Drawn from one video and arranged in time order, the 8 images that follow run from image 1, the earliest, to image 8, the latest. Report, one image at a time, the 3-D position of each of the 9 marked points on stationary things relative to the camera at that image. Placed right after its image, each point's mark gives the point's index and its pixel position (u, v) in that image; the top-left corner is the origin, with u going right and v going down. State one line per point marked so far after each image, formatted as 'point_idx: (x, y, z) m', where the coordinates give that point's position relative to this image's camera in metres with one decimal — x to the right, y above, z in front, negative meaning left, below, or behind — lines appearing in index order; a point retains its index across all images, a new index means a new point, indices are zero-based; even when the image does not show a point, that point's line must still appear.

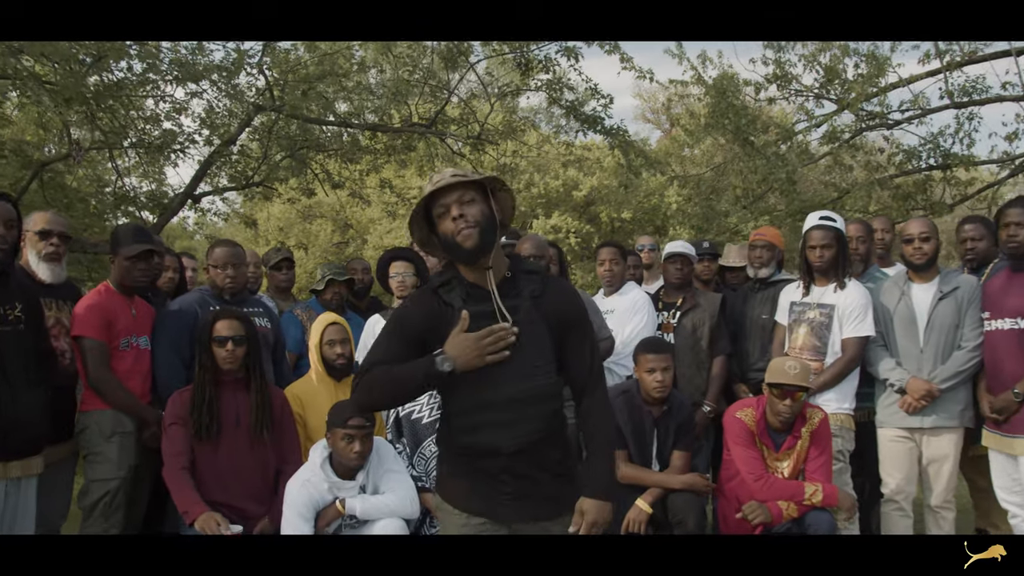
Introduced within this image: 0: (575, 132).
0: (+1.0, +2.4, +13.9) m
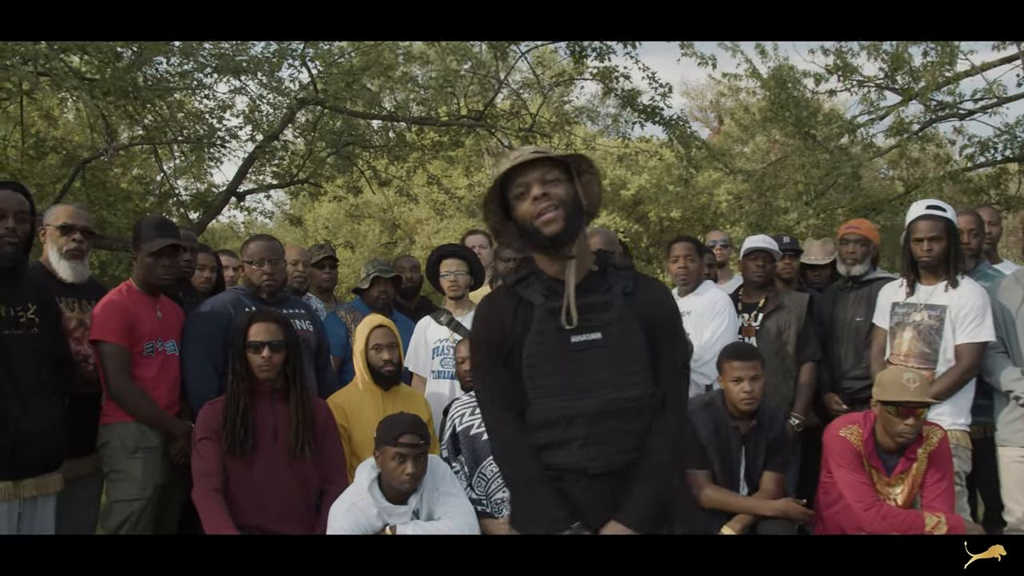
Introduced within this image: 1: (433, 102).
0: (+1.8, +2.4, +13.2) m
1: (-1.2, +2.8, +13.1) m
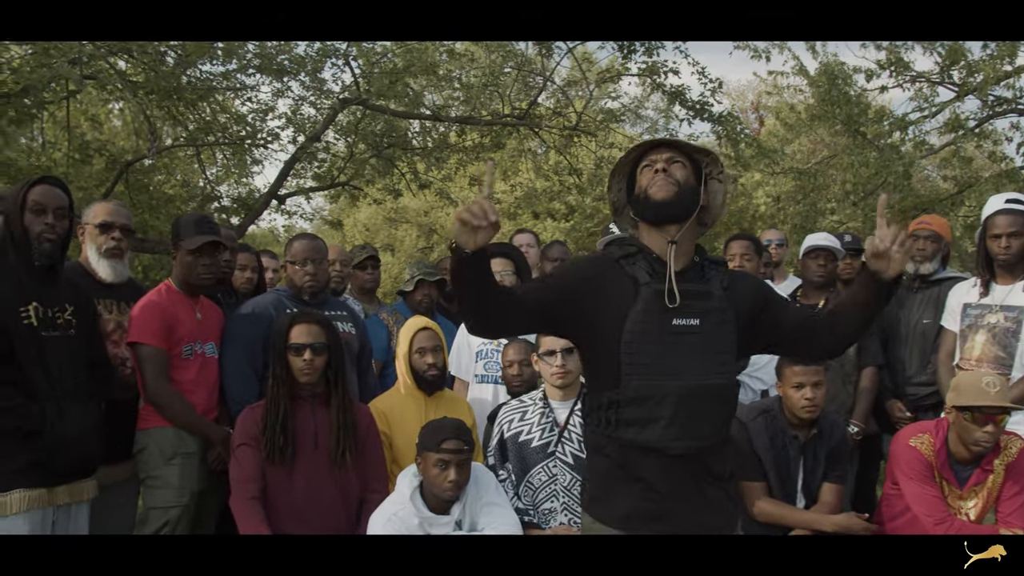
0: (+2.4, +2.4, +12.9) m
1: (-0.5, +2.7, +12.9) m
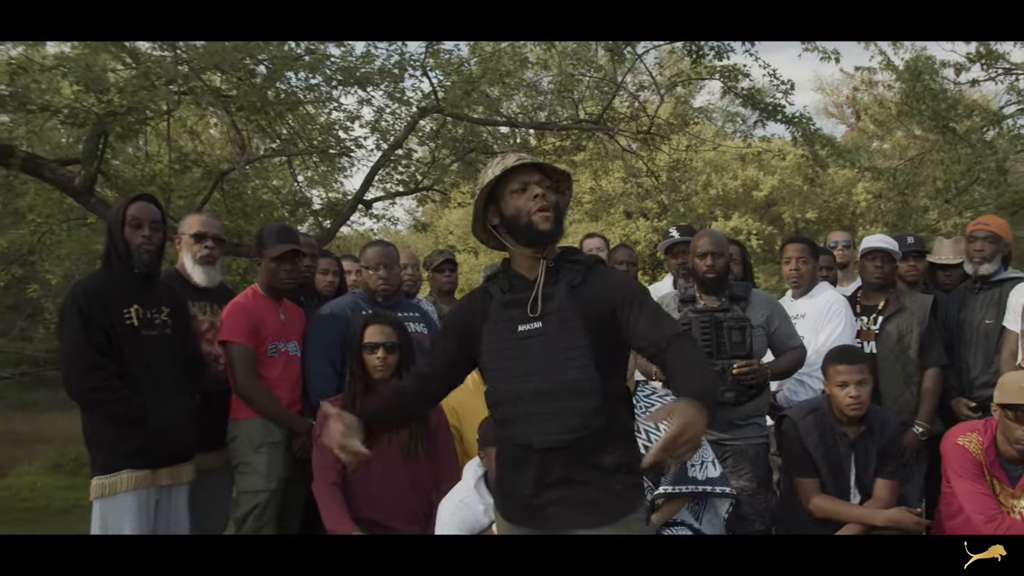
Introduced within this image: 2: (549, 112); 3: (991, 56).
0: (+3.5, +2.4, +12.9) m
1: (+0.6, +2.7, +13.3) m
2: (+0.5, +2.6, +13.4) m
3: (+7.6, +3.7, +14.1) m
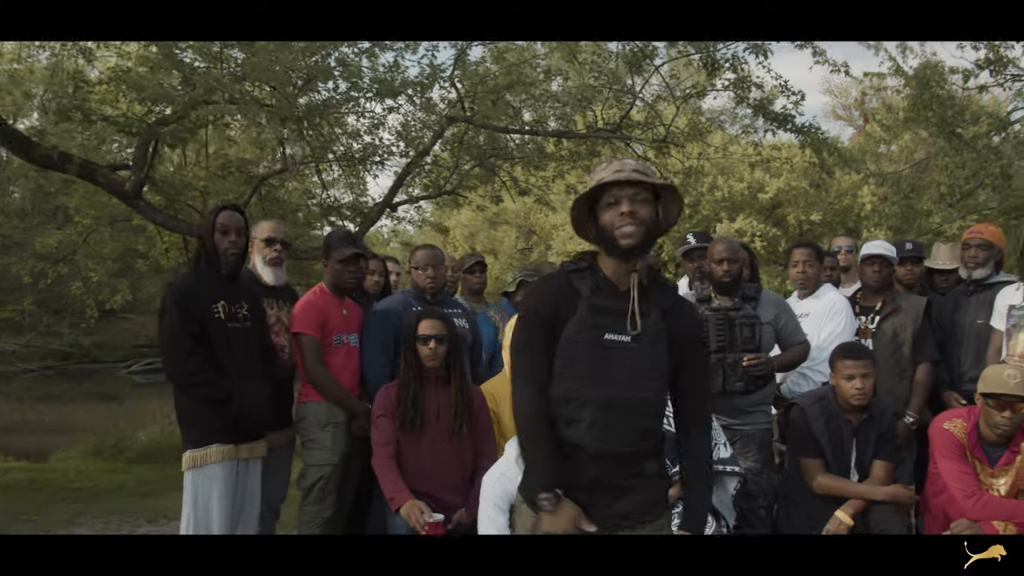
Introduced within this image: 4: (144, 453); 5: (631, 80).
0: (+3.9, +2.4, +13.6) m
1: (+0.9, +2.7, +13.9) m
2: (+0.9, +2.6, +14.1) m
3: (+8.0, +3.6, +14.8) m
4: (-6.5, -2.9, +15.5) m
5: (+1.8, +3.2, +14.0) m
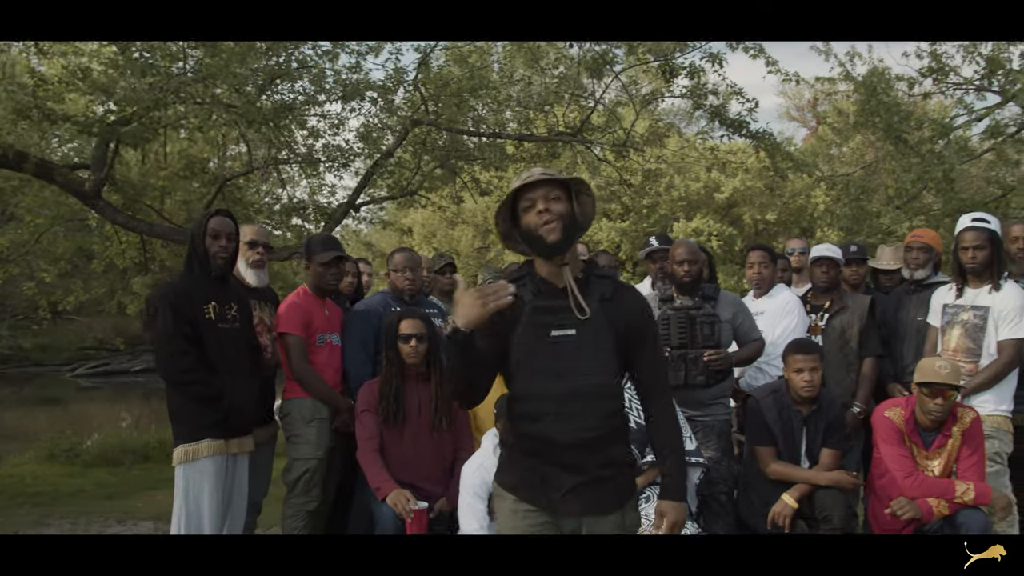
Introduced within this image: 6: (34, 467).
0: (+3.3, +2.4, +14.1) m
1: (+0.4, +2.7, +14.3) m
2: (+0.3, +2.6, +14.5) m
3: (+7.3, +3.7, +15.5) m
4: (-7.1, -2.9, +15.5) m
5: (+1.3, +3.2, +14.4) m
6: (-8.0, -3.0, +15.0) m
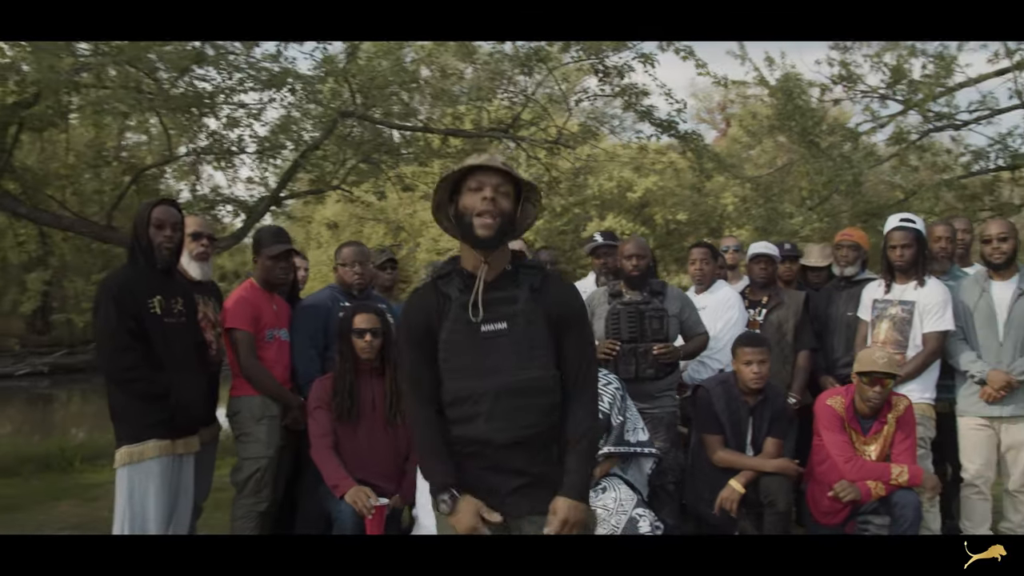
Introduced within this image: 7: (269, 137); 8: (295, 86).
0: (+2.2, +2.4, +14.4) m
1: (-0.7, +2.8, +14.3) m
2: (-0.8, +2.7, +14.5) m
3: (+6.1, +3.7, +16.1) m
4: (-8.3, -2.8, +14.8) m
5: (+0.2, +3.3, +14.5) m
6: (-9.1, -2.9, +14.2) m
7: (-3.4, +2.3, +13.9) m
8: (-3.0, +2.8, +12.6) m
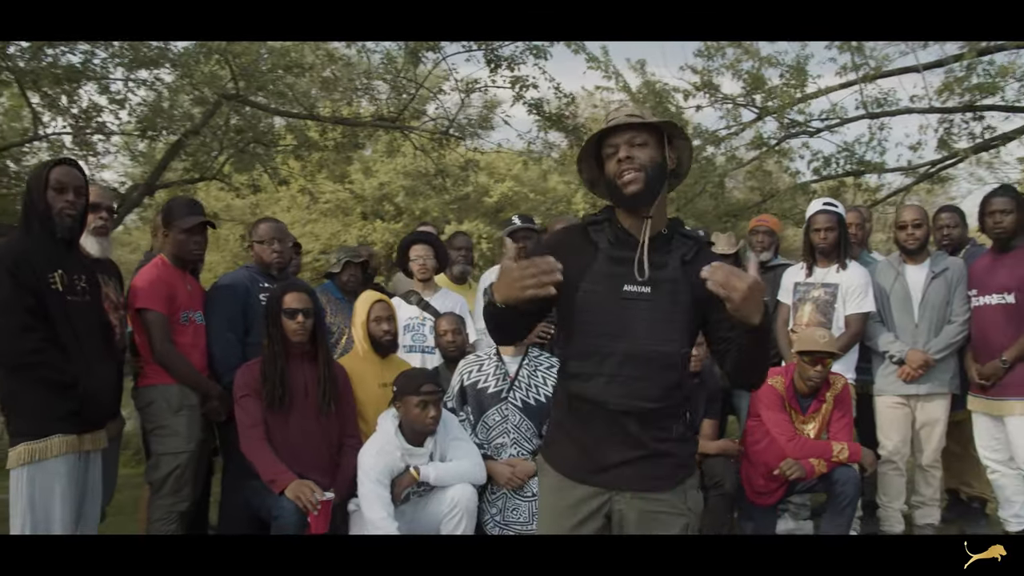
0: (+0.4, +2.5, +14.3) m
1: (-2.5, +2.9, +13.8) m
2: (-2.6, +2.8, +13.9) m
3: (+4.0, +3.8, +16.7) m
4: (-10.0, -2.7, +13.0) m
5: (-1.6, +3.4, +14.1) m
6: (-10.7, -2.8, +12.2) m
7: (-5.1, +2.4, +12.9) m
8: (-4.5, +2.9, +11.7) m
